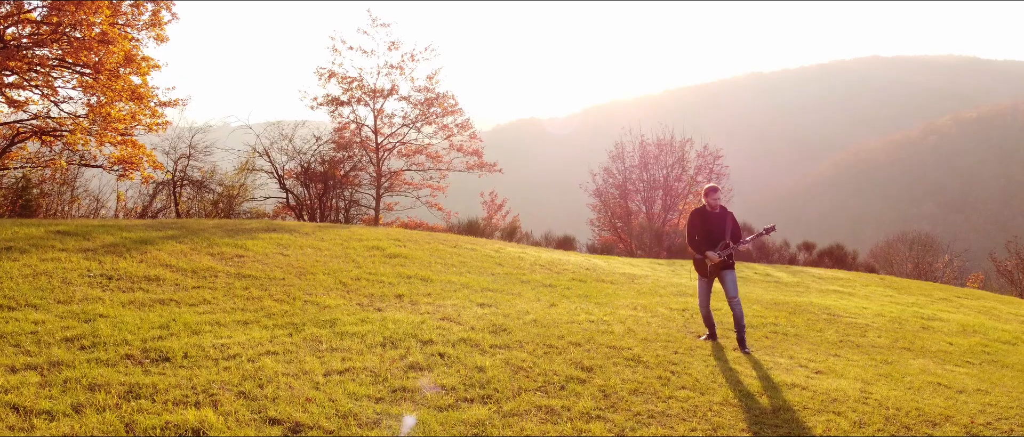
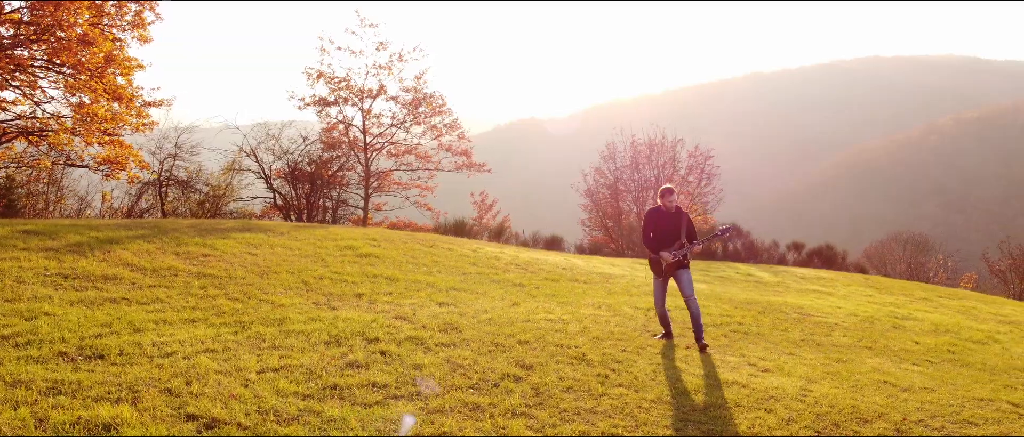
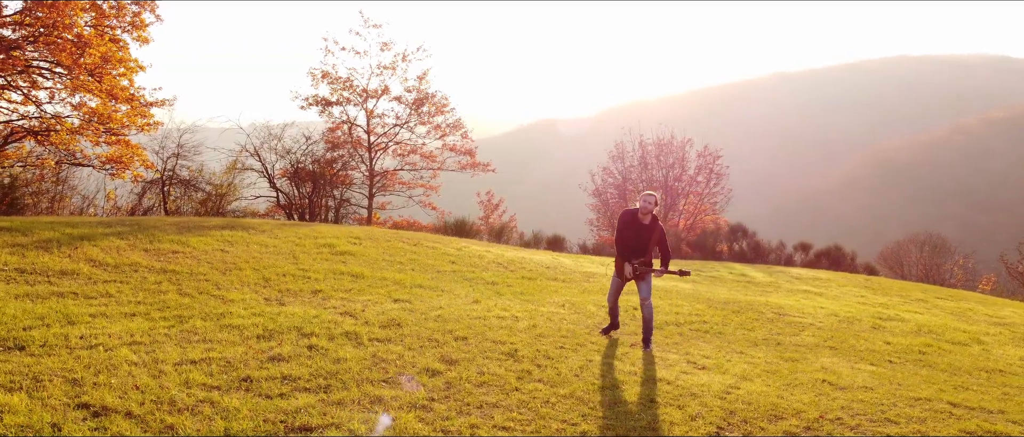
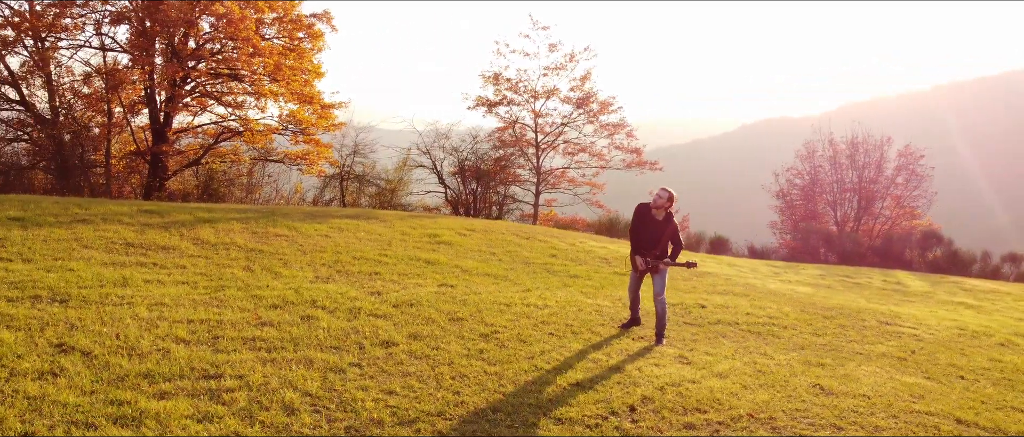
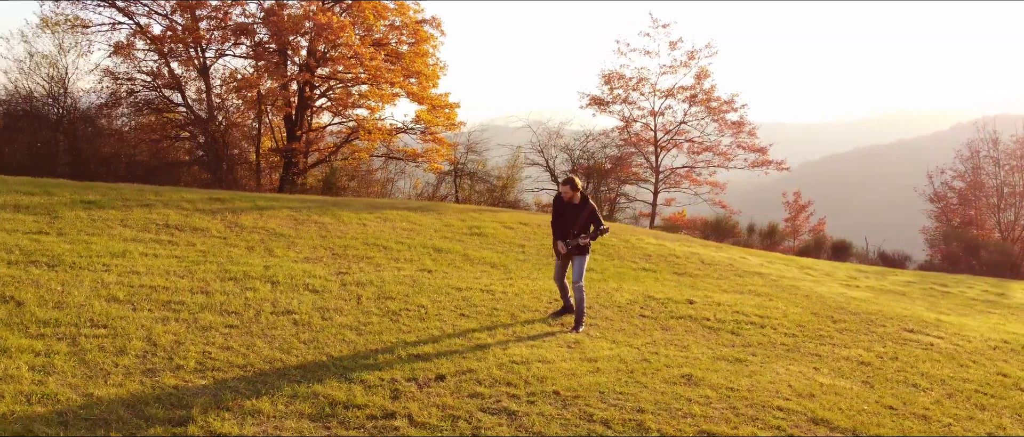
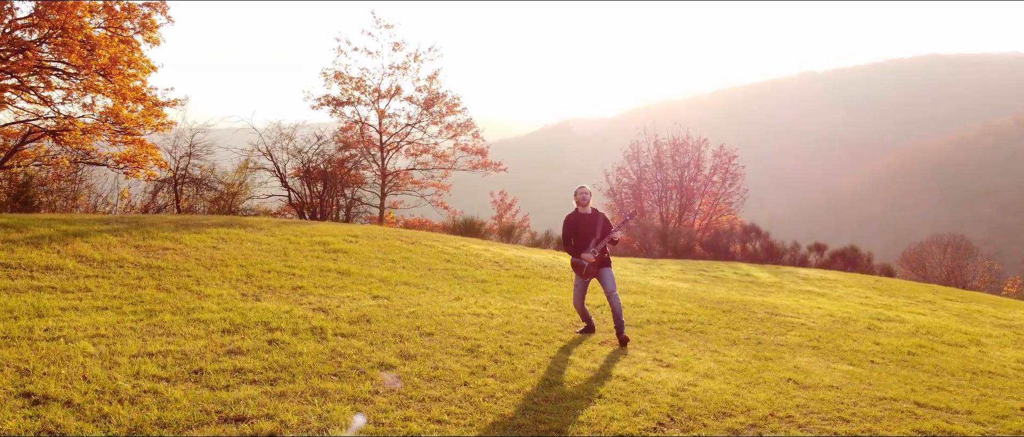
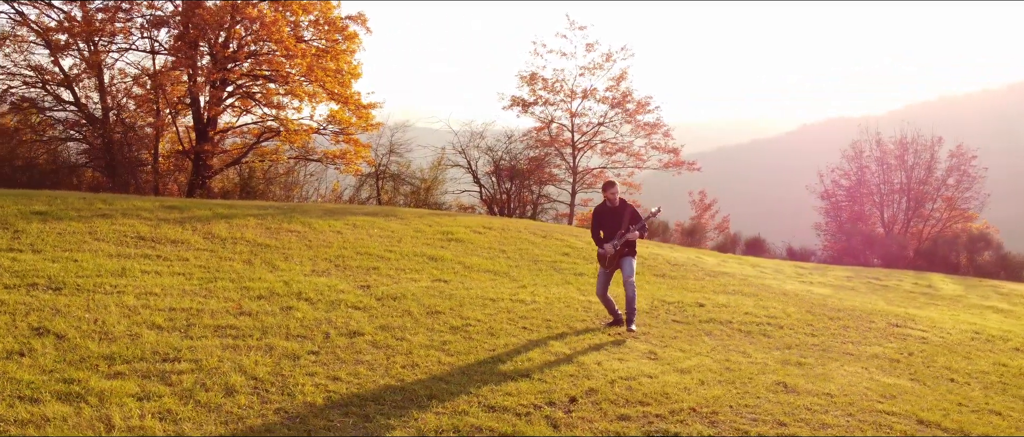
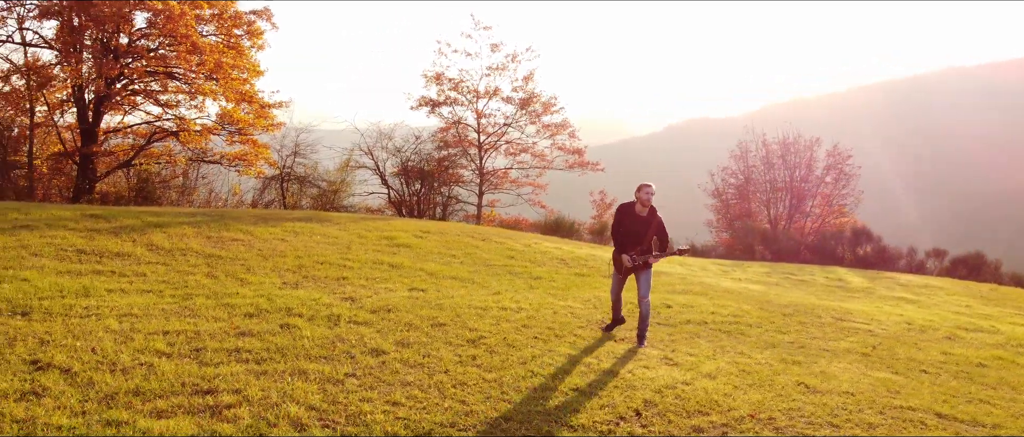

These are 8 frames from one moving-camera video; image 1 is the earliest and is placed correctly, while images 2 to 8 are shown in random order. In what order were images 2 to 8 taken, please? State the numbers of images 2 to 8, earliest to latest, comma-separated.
2, 3, 6, 8, 4, 7, 5
